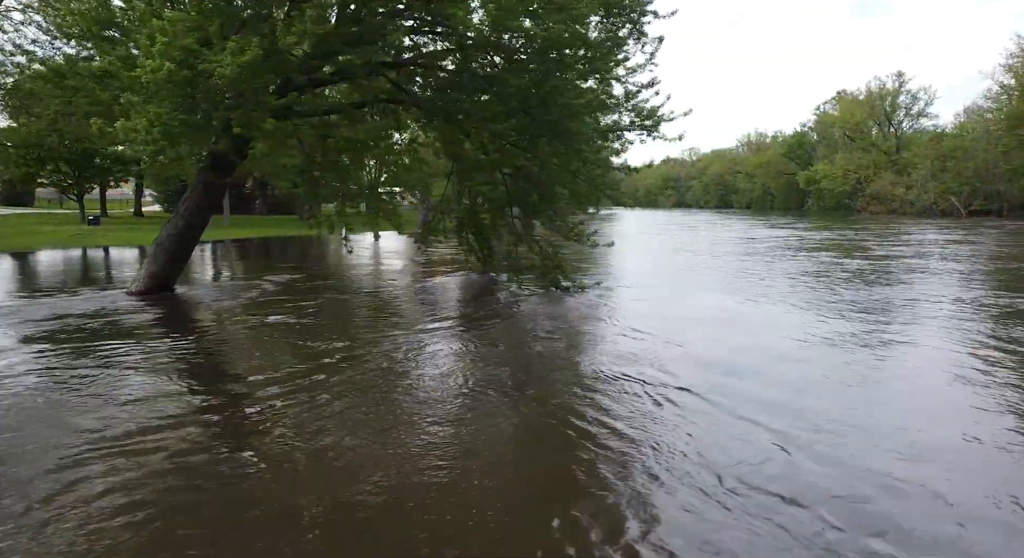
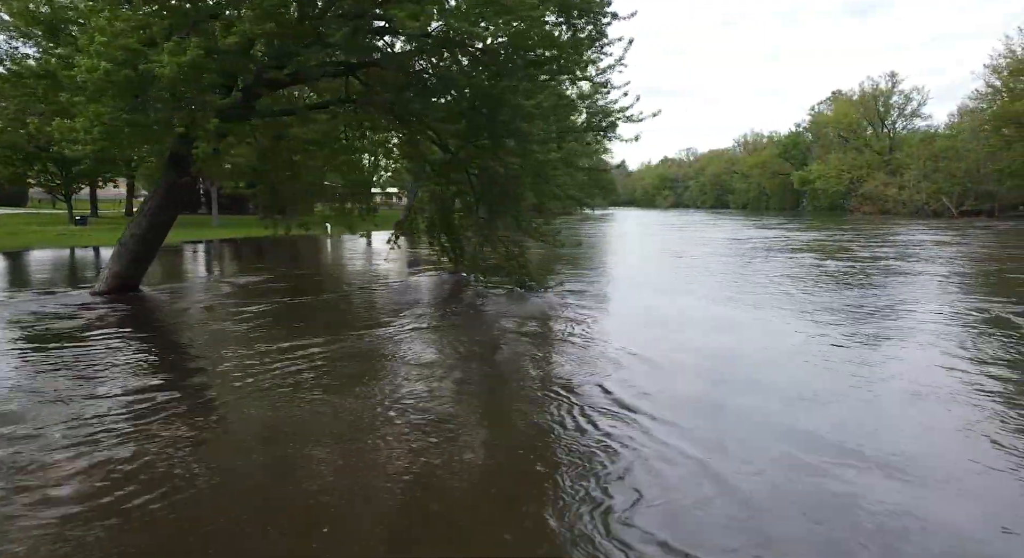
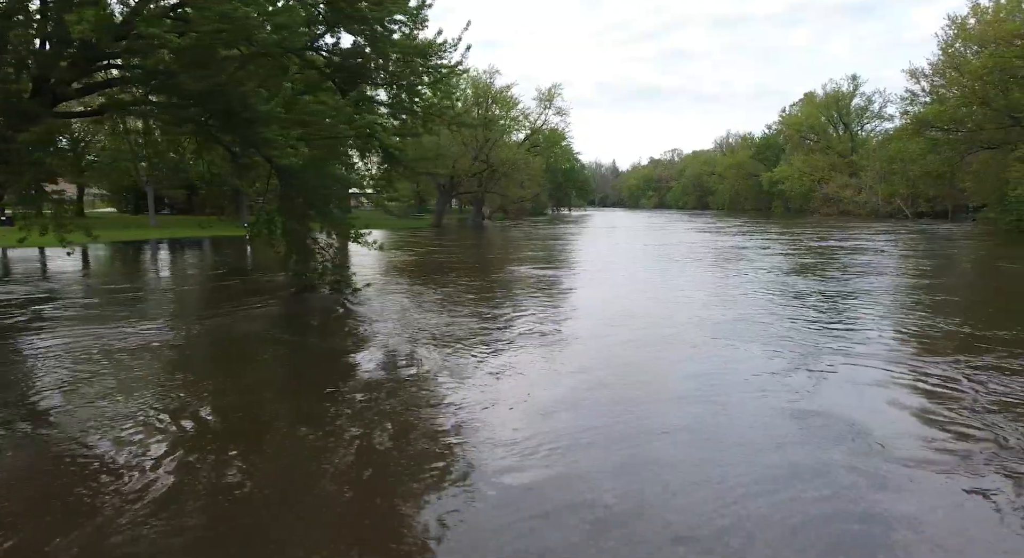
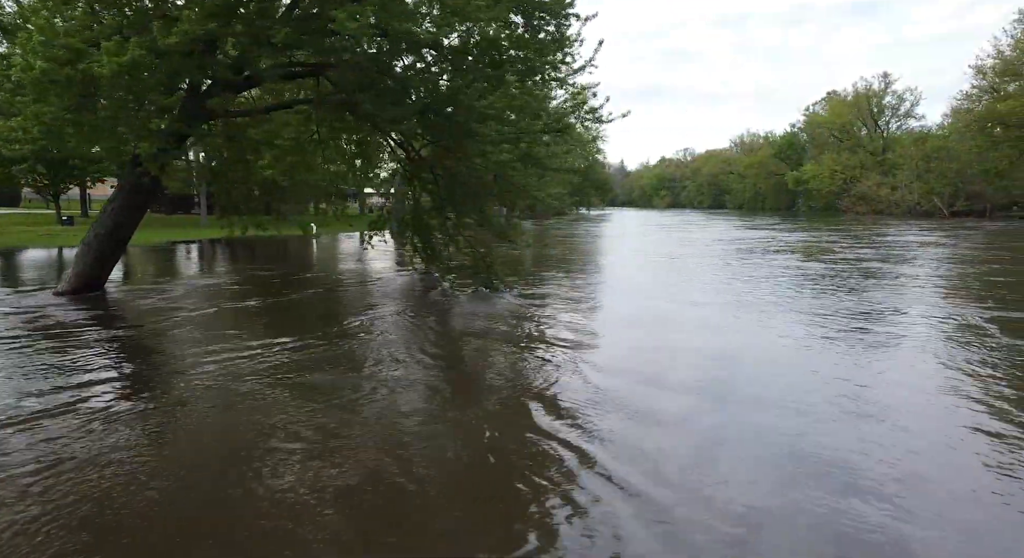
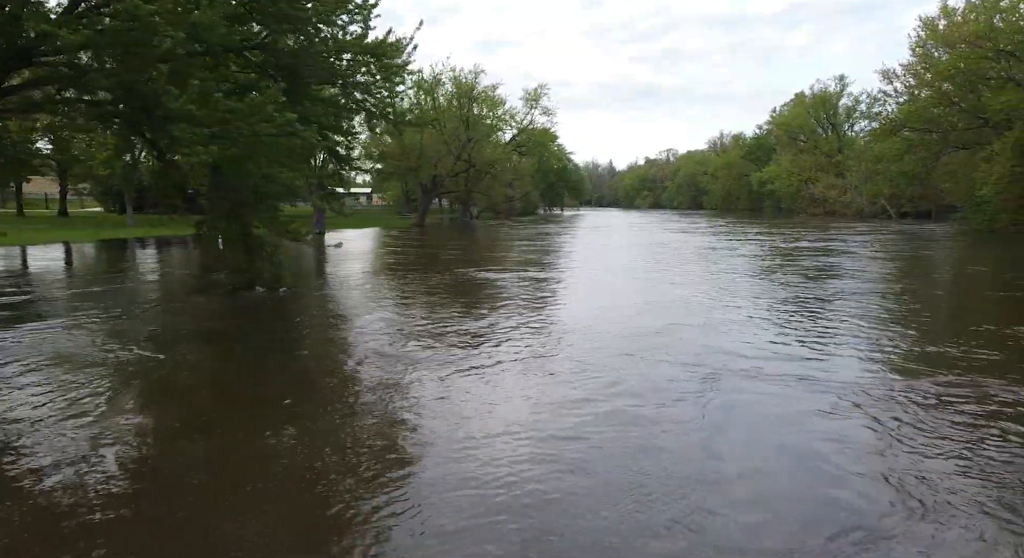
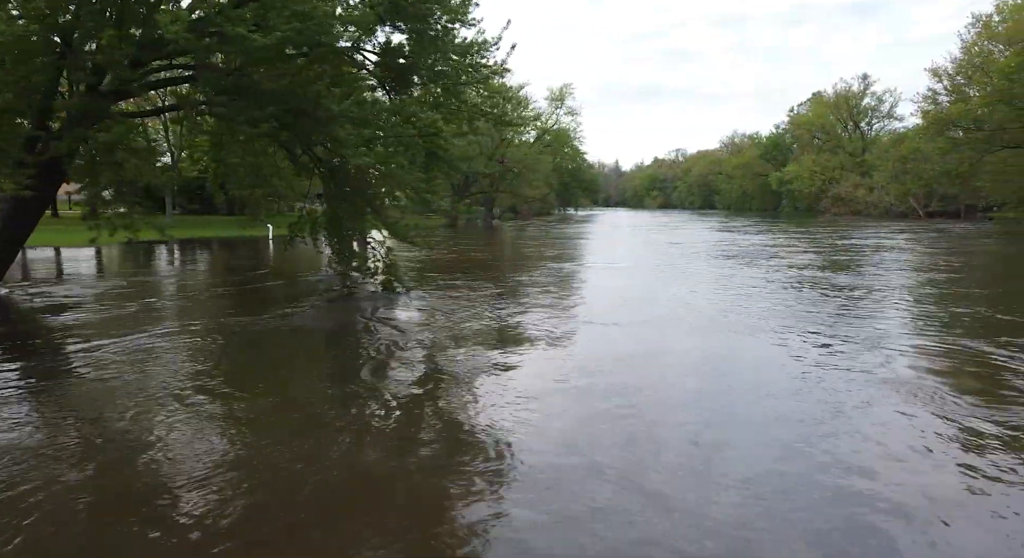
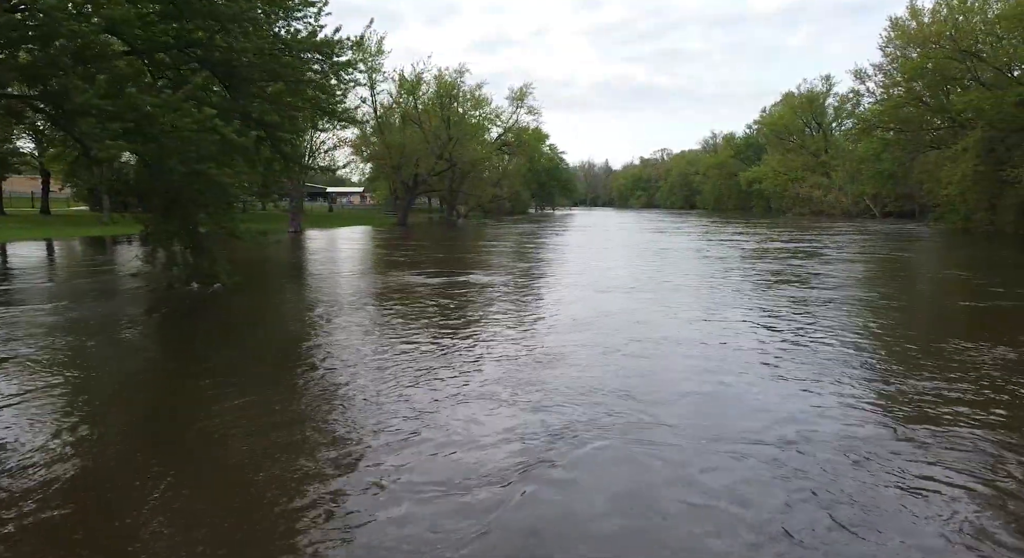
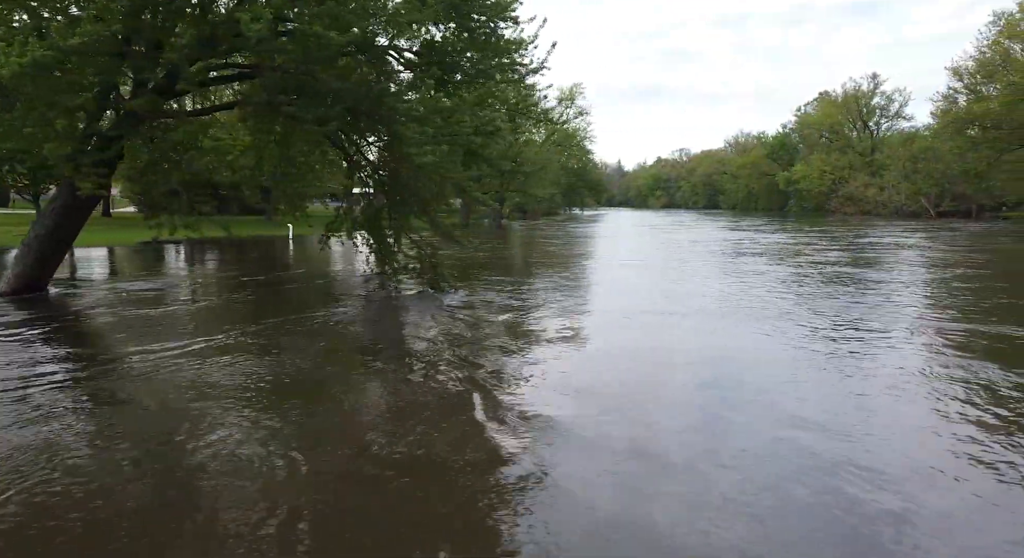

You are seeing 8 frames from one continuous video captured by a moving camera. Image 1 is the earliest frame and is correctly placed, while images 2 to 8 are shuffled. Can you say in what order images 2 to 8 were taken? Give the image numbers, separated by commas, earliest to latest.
2, 4, 8, 6, 3, 5, 7
